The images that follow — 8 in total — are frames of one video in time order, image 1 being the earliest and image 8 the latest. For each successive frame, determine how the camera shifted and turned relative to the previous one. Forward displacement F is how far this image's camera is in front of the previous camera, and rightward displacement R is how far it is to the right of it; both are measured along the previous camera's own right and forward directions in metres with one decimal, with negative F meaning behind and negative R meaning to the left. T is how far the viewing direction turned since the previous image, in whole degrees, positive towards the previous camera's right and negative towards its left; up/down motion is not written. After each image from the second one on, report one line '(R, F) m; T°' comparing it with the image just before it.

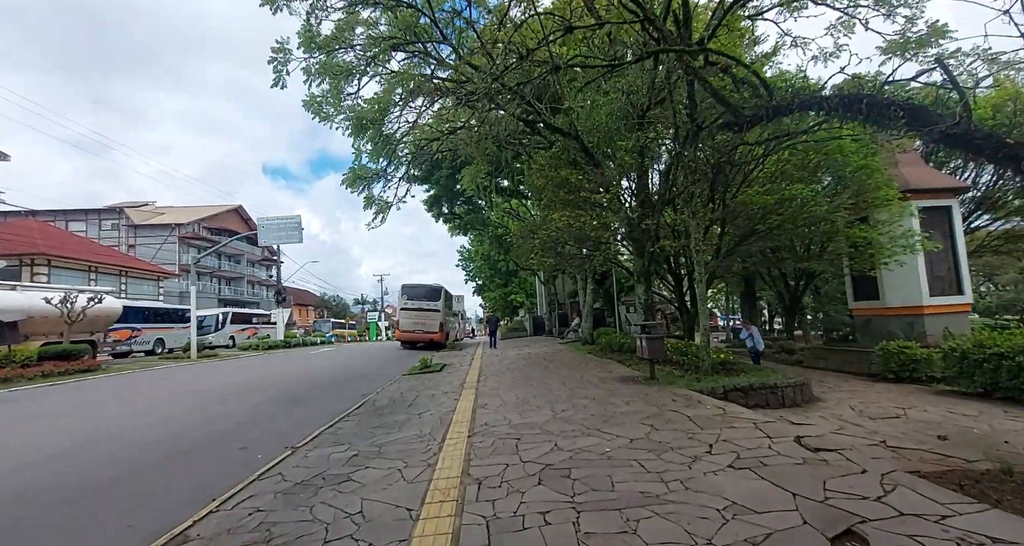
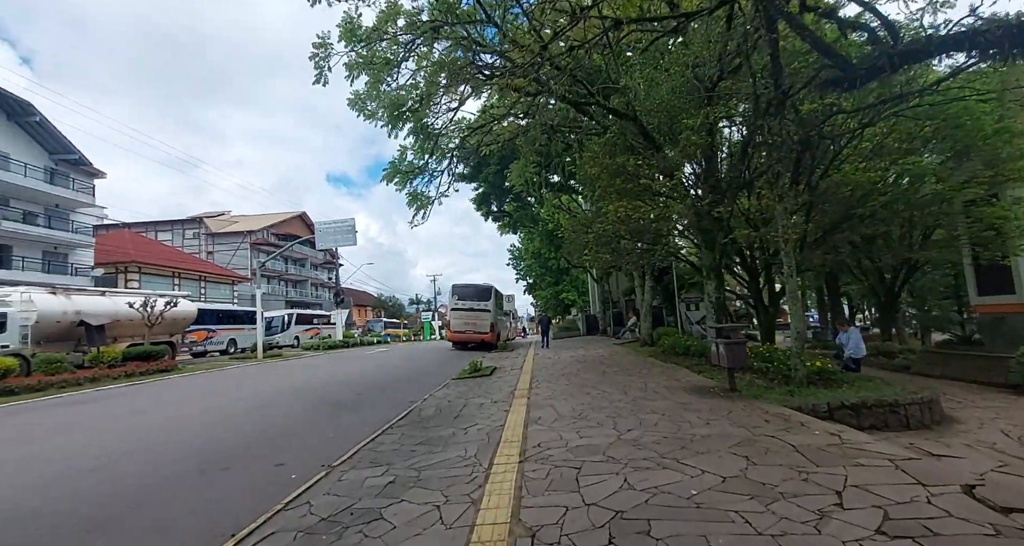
(0.0, +0.7) m; -6°
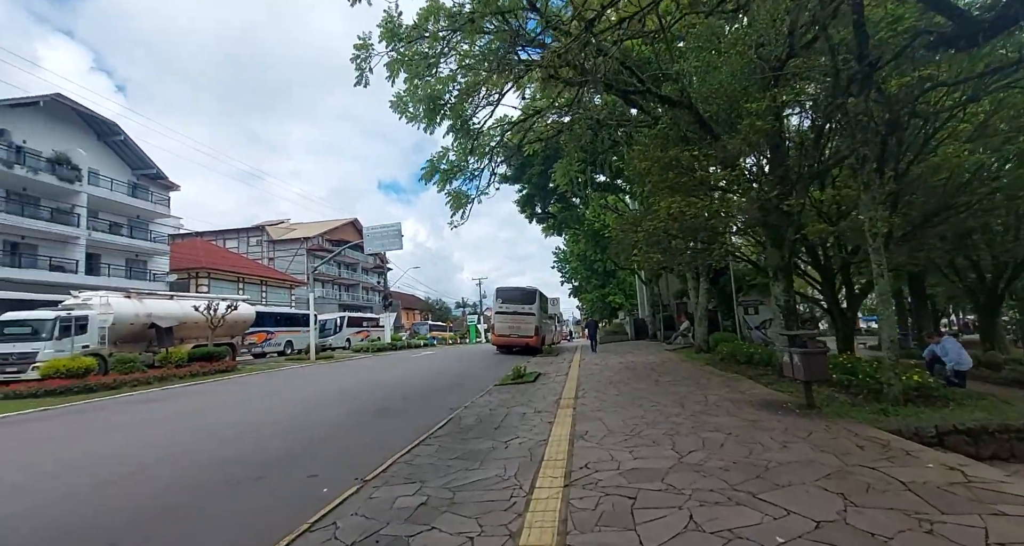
(0.0, +0.5) m; -6°
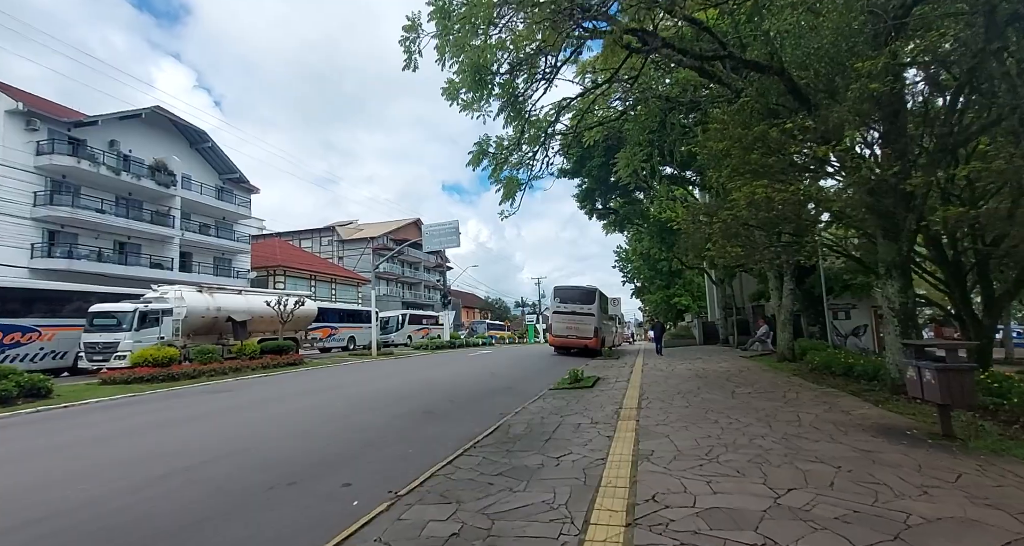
(+0.1, +0.7) m; -7°
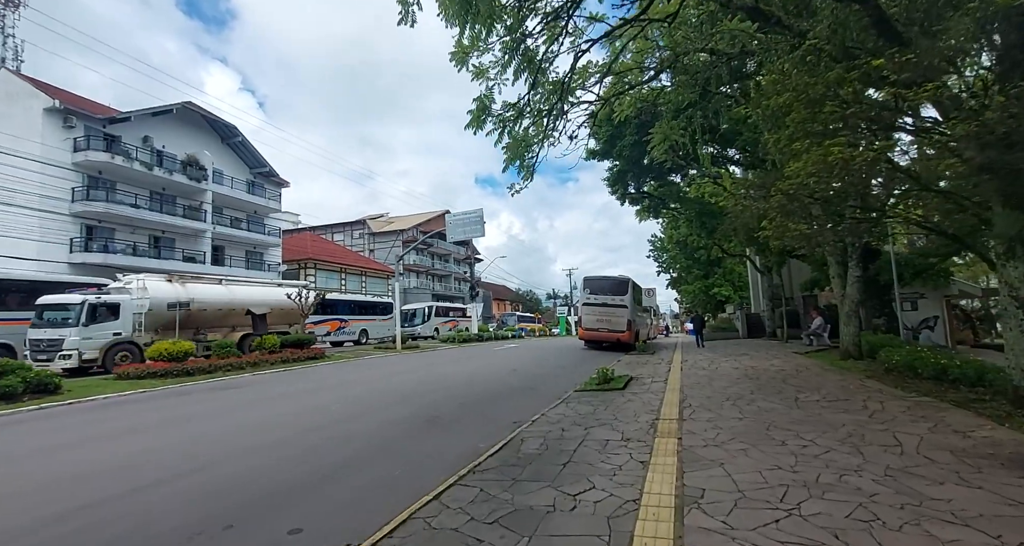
(+0.3, +1.2) m; -4°
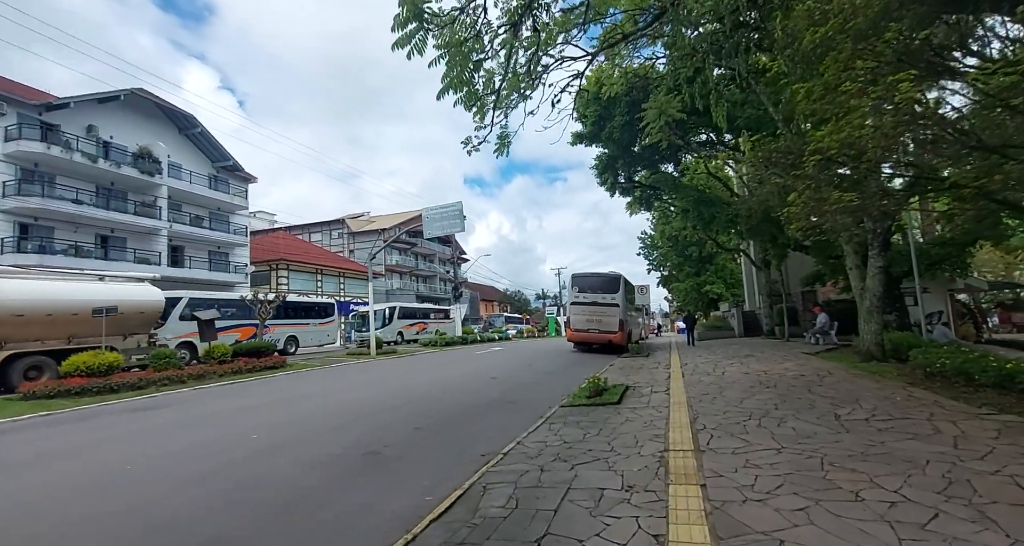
(+0.3, +1.6) m; +1°
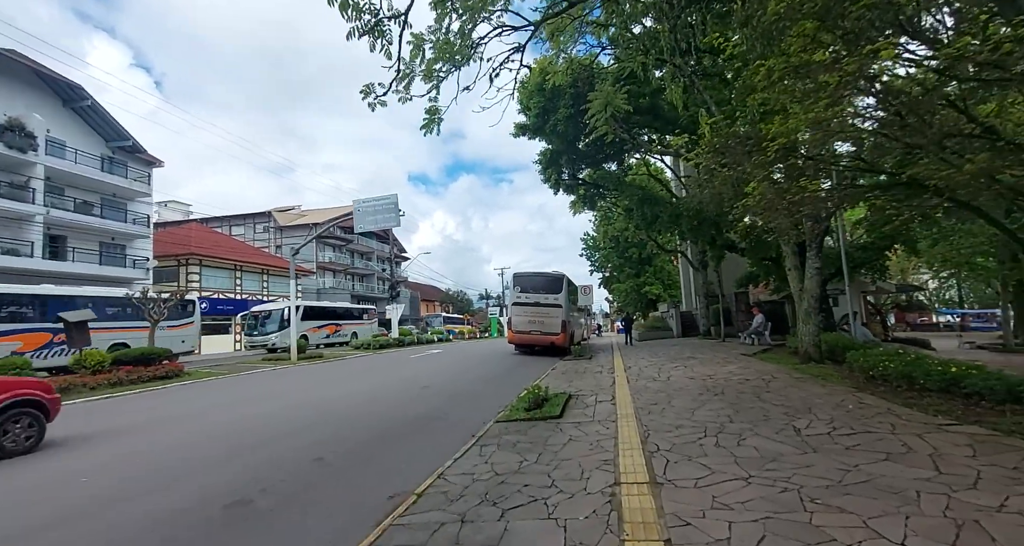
(+0.2, +1.0) m; +7°
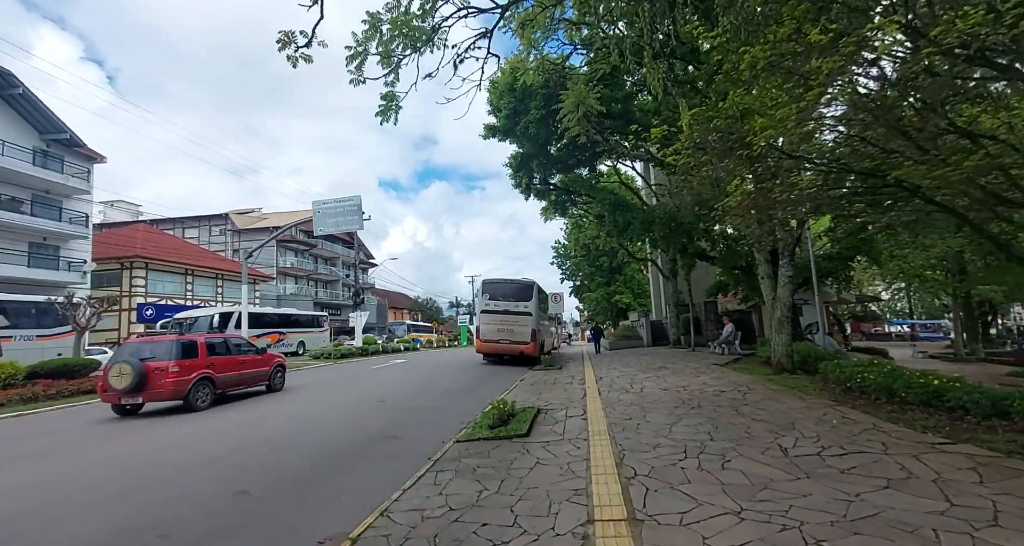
(+0.1, +0.6) m; +4°
